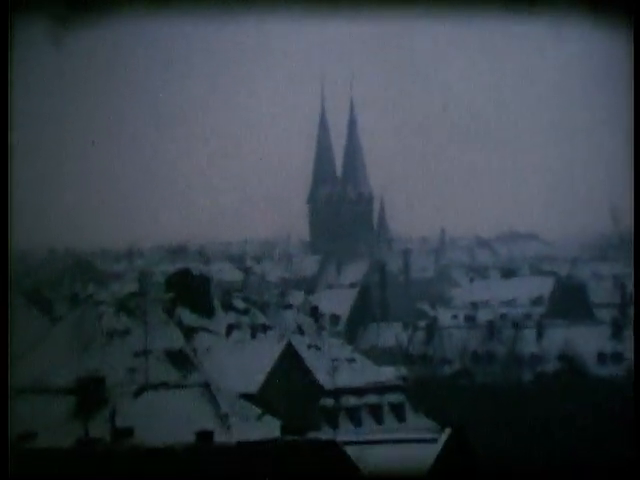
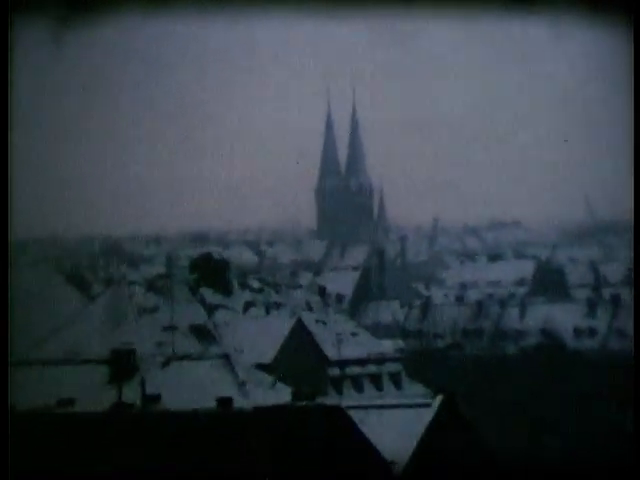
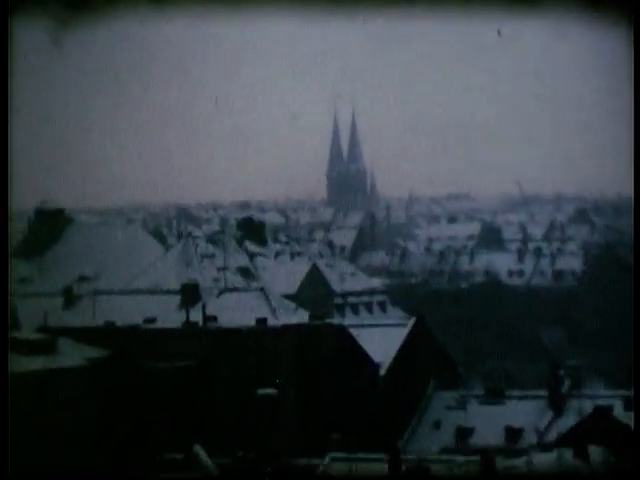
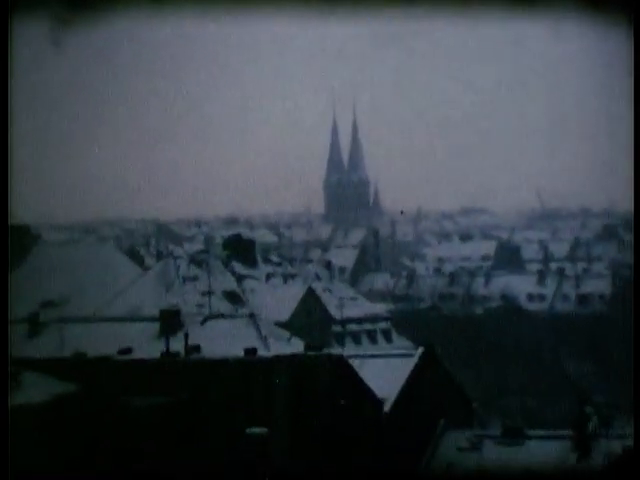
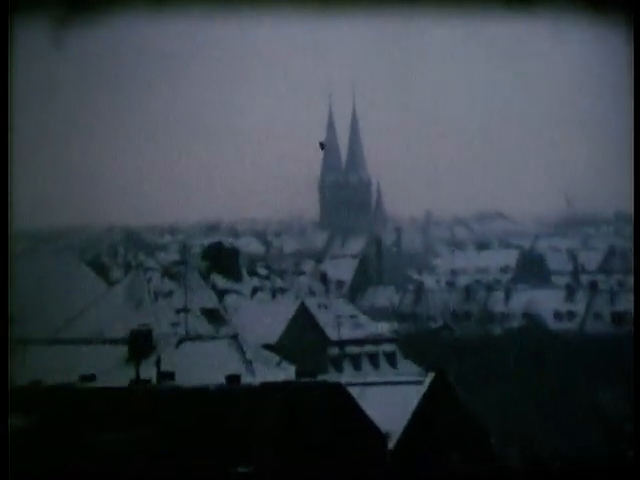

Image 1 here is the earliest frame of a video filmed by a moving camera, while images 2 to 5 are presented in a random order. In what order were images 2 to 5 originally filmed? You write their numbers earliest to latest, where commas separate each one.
2, 5, 4, 3
